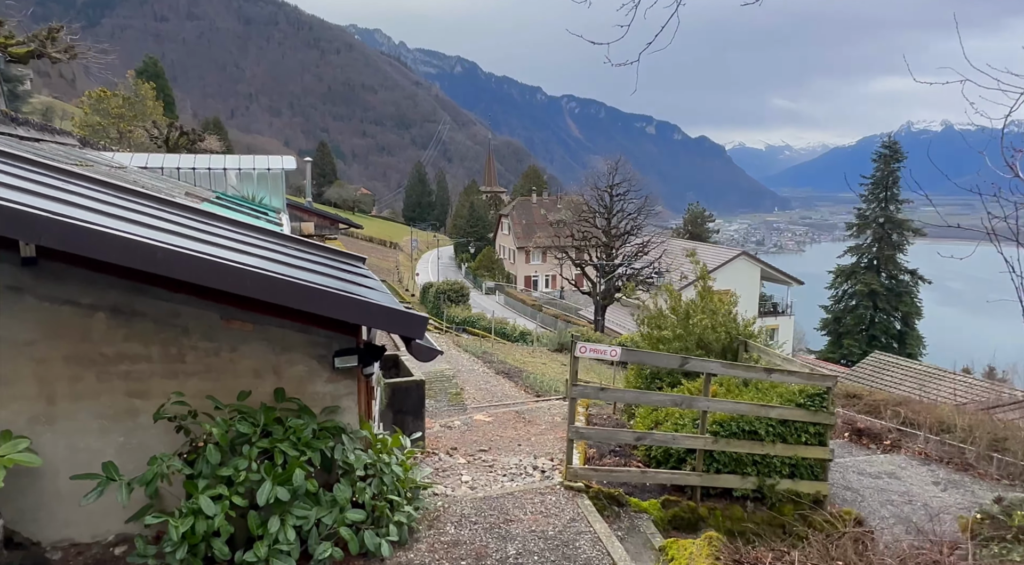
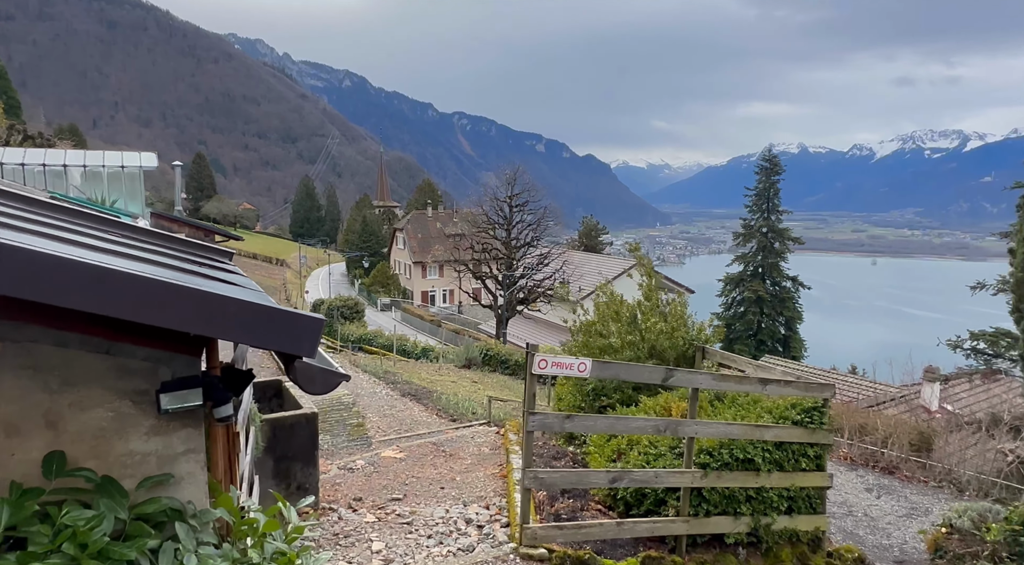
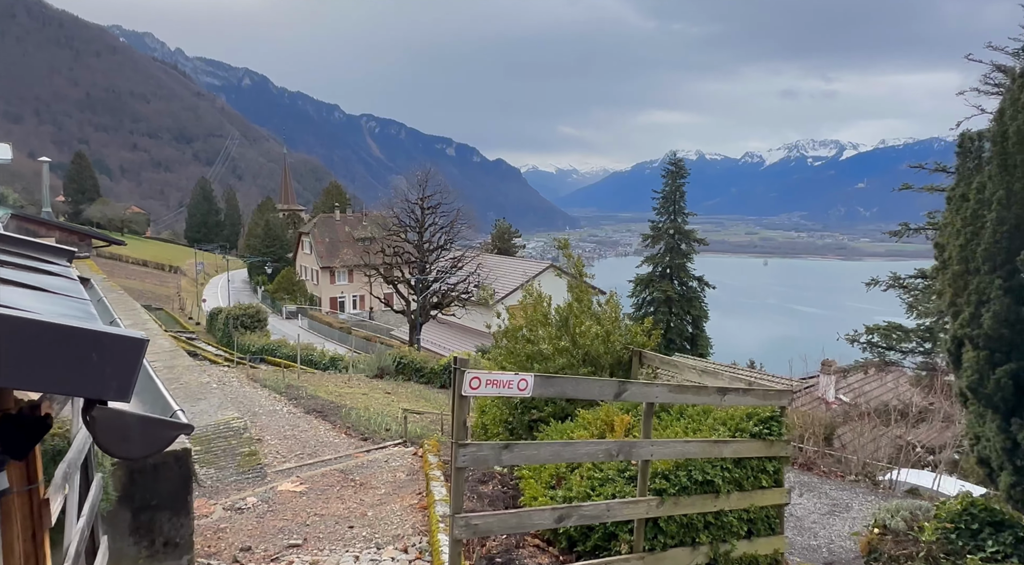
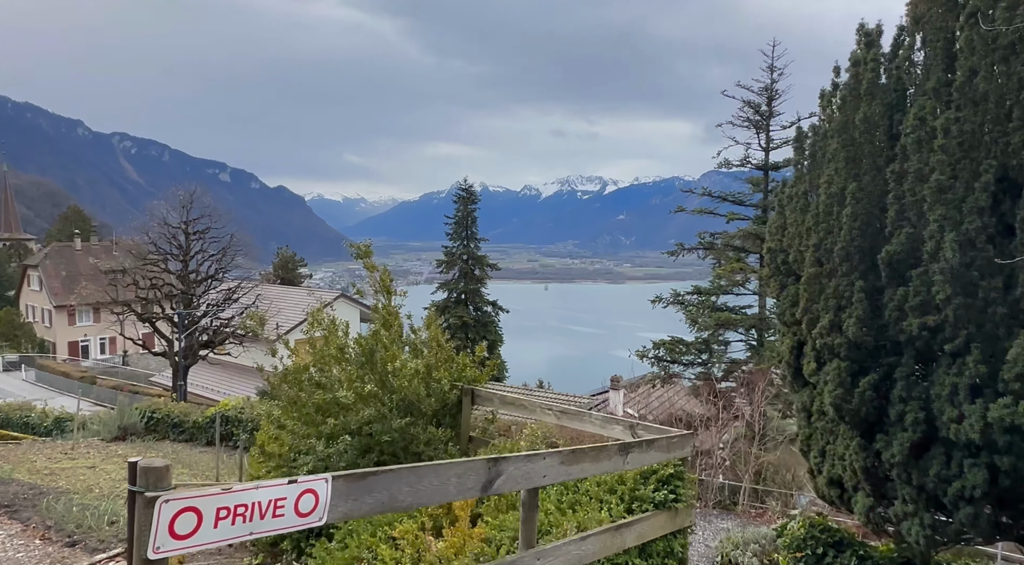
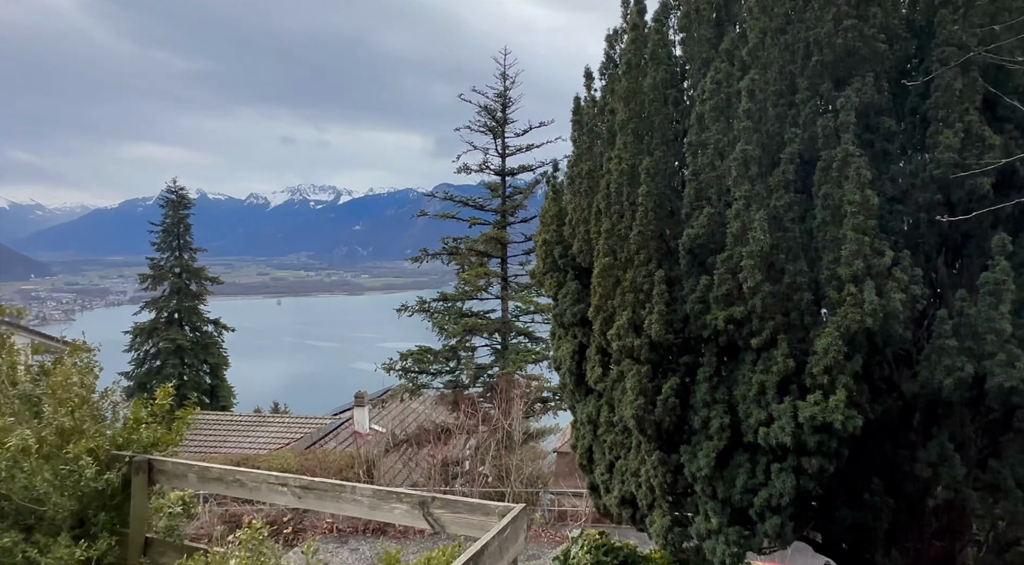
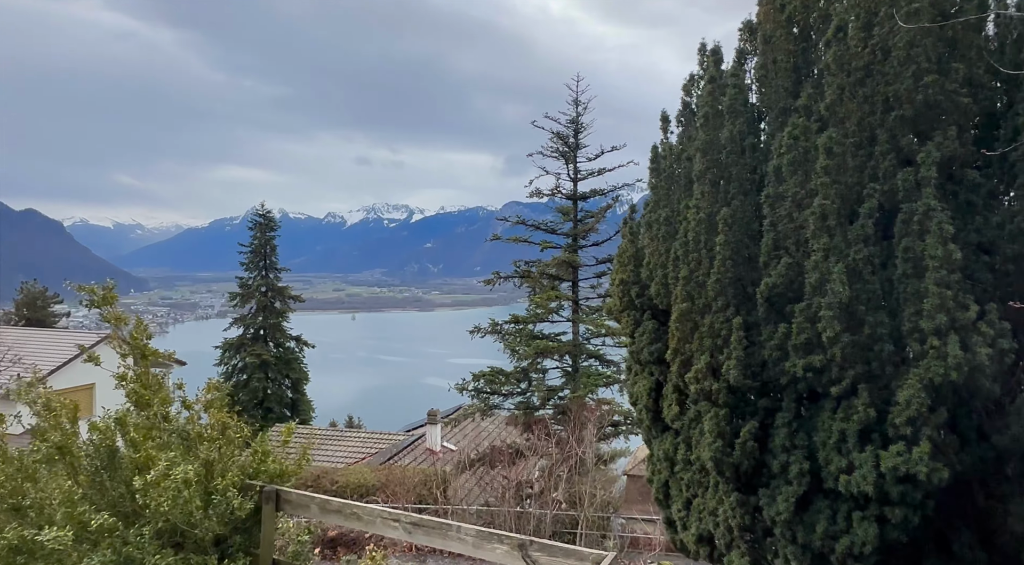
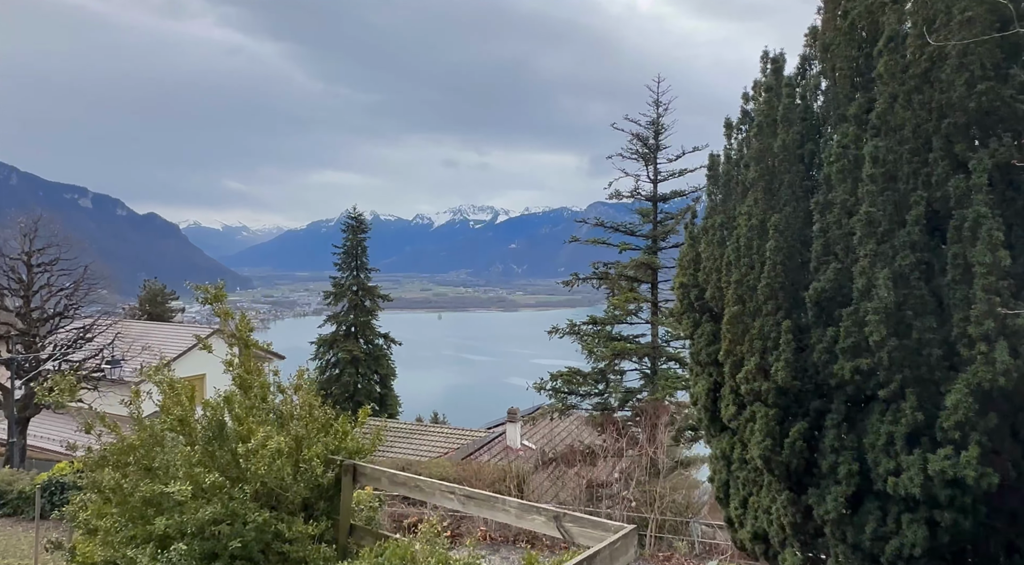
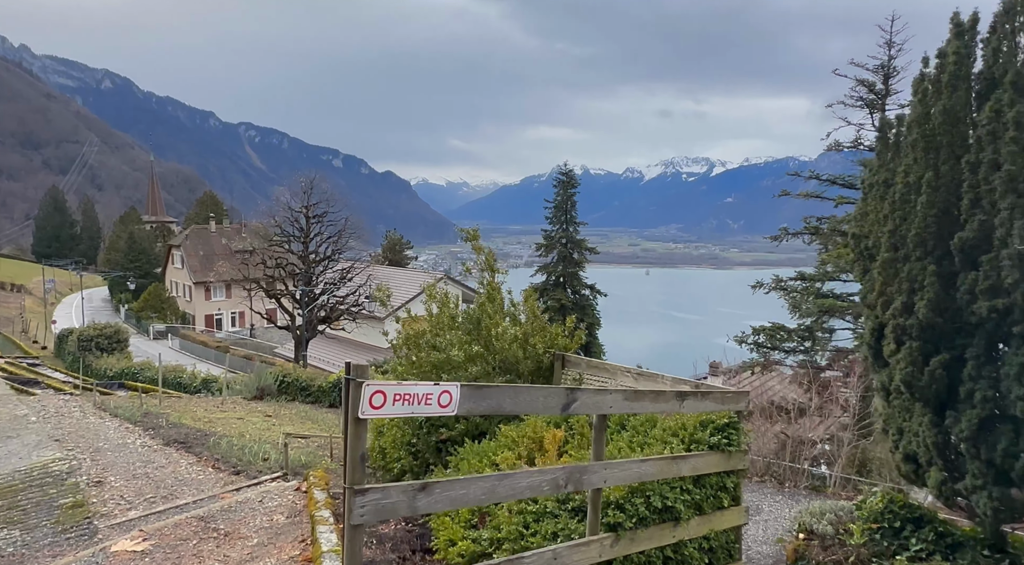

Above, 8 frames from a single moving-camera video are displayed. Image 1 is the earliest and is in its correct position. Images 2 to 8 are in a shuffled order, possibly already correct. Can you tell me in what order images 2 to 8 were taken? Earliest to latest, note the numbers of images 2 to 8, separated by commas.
2, 3, 8, 4, 7, 6, 5
